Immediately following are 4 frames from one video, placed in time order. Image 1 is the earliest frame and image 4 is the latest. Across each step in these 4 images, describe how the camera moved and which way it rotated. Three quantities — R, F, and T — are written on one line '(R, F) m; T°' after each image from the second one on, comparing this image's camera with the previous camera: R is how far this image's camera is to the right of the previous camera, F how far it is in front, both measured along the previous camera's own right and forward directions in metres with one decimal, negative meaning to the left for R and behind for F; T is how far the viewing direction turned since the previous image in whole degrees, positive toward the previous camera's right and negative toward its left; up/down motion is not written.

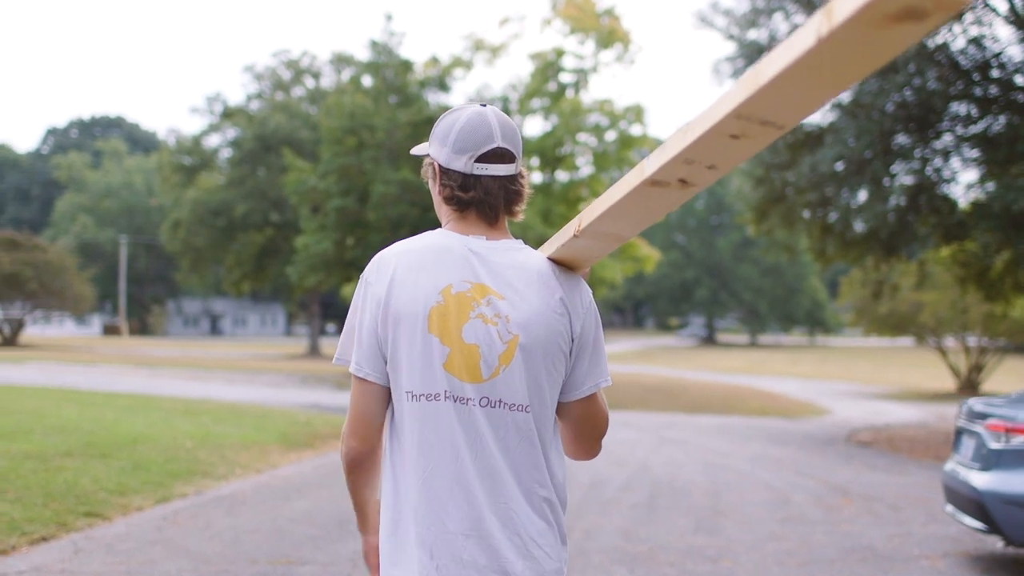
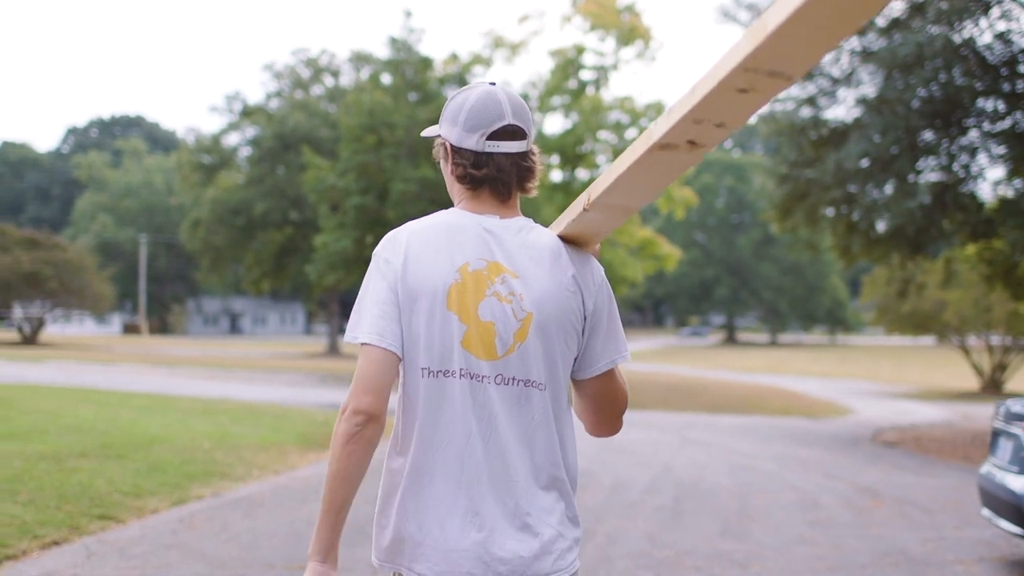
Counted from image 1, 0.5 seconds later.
(0.0, +0.2) m; -1°
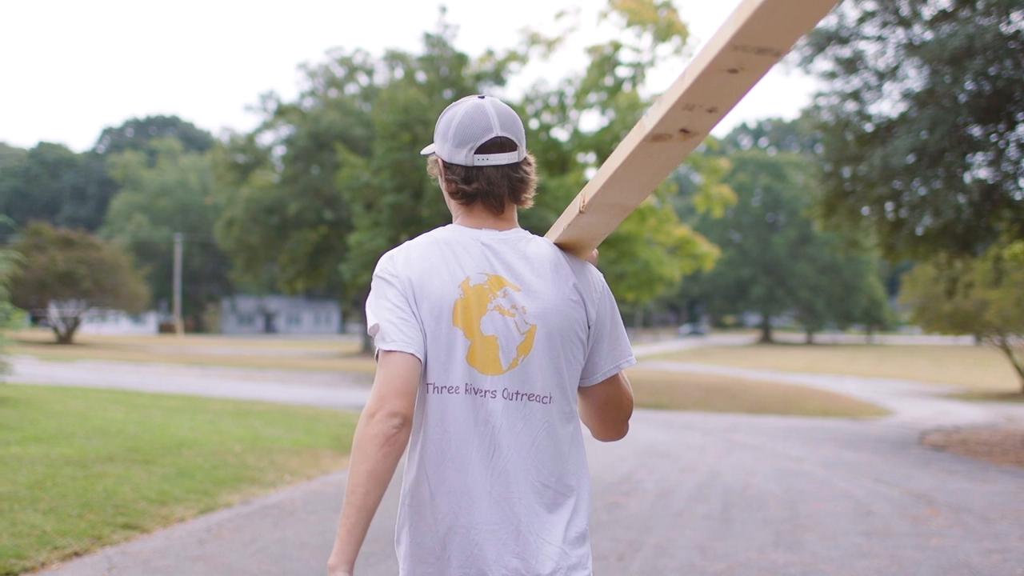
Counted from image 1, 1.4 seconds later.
(-0.1, +0.3) m; -2°
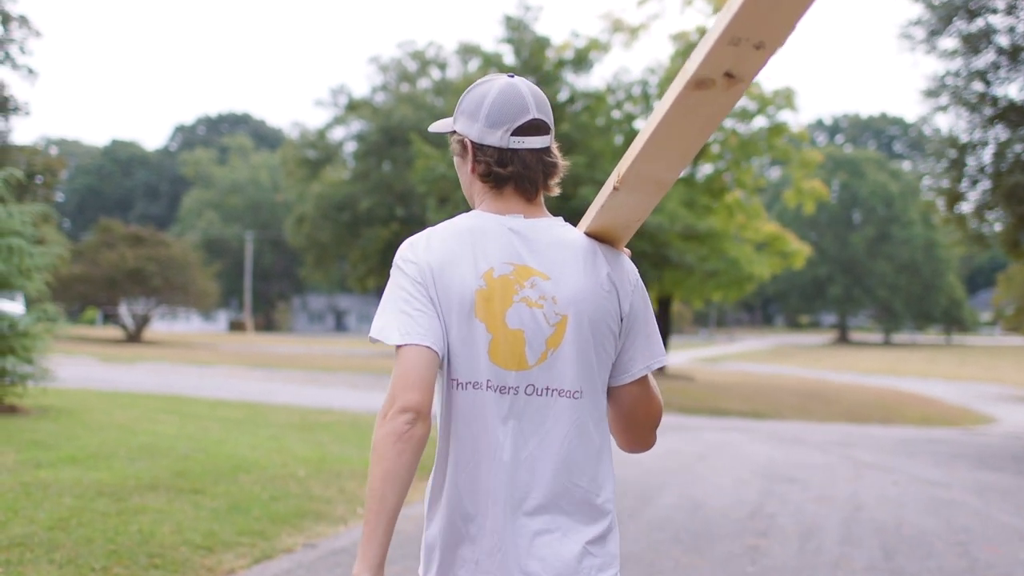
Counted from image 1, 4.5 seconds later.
(-0.3, +1.1) m; -4°
